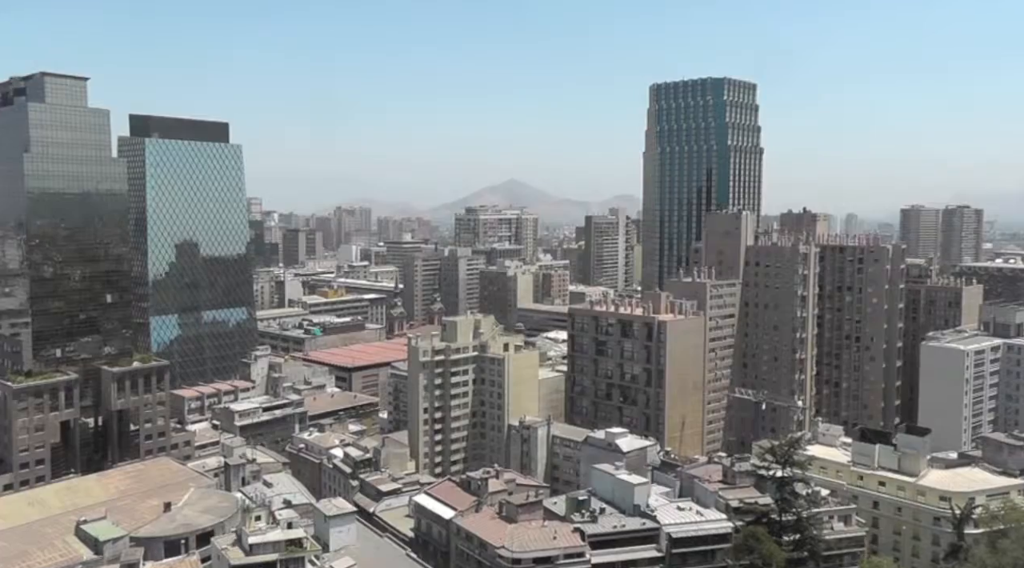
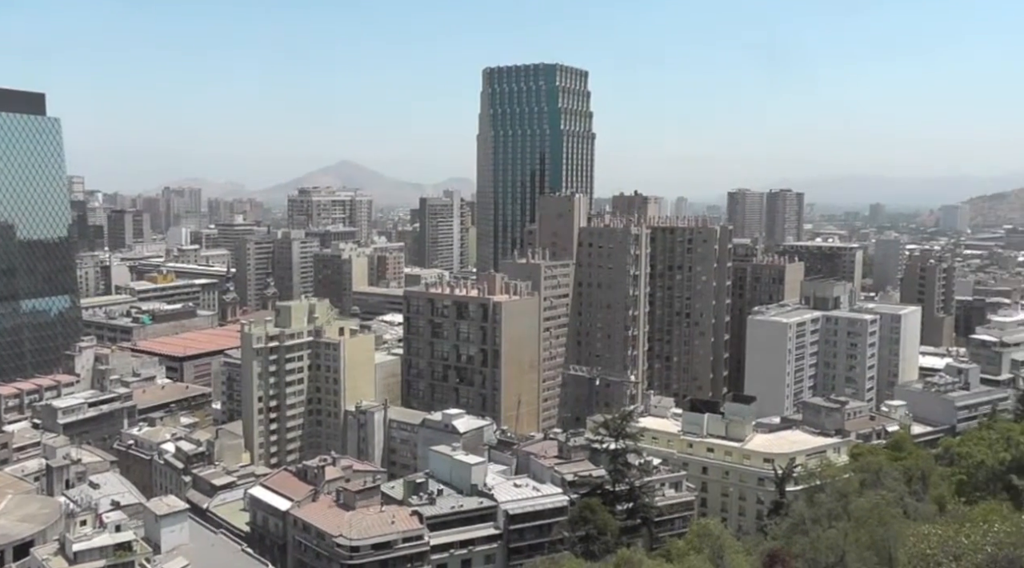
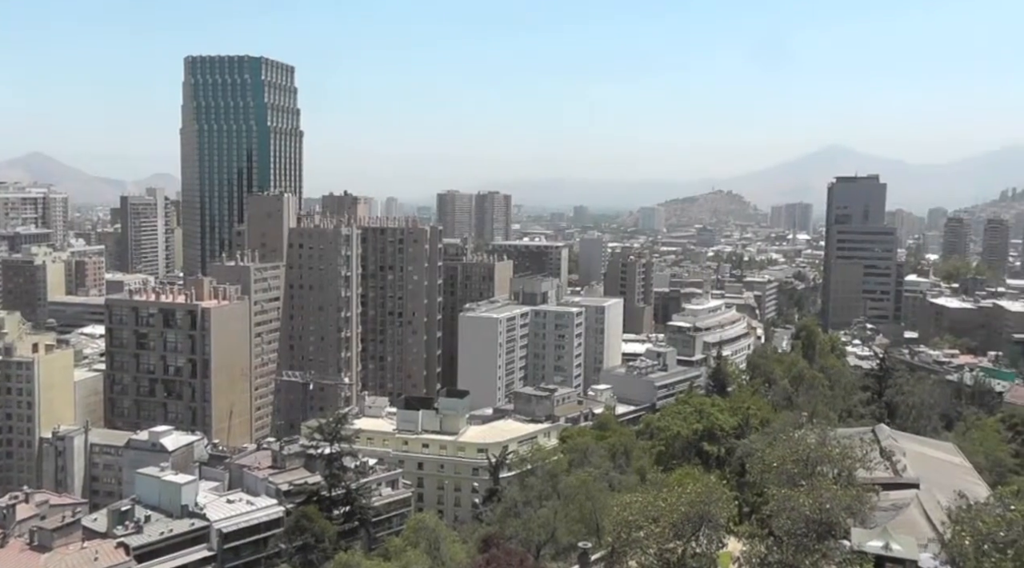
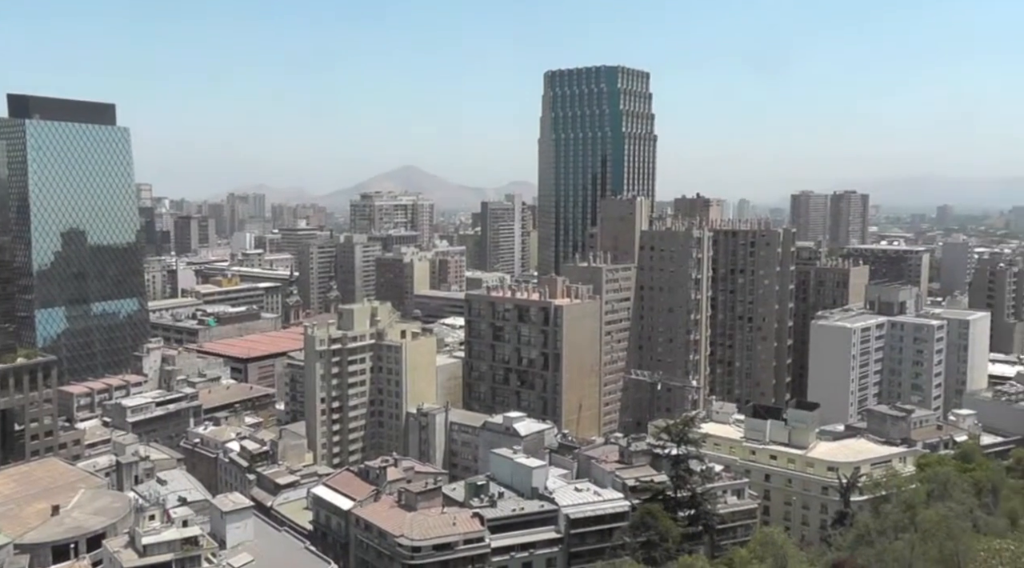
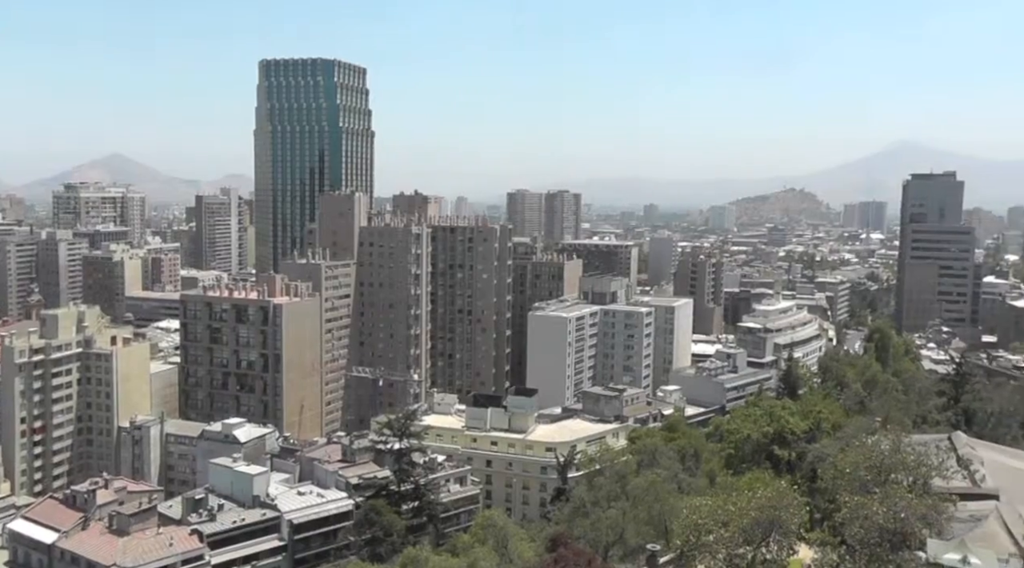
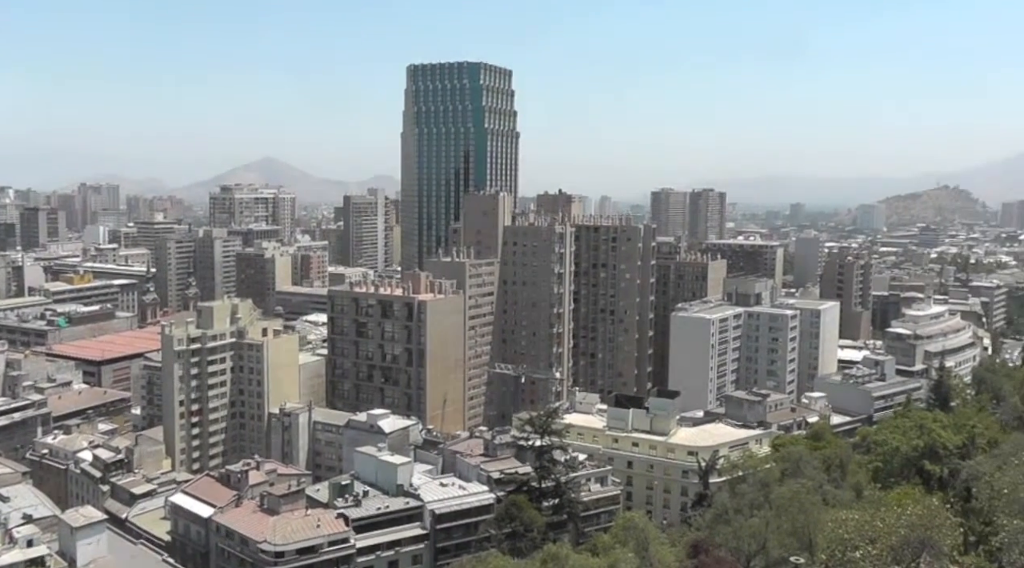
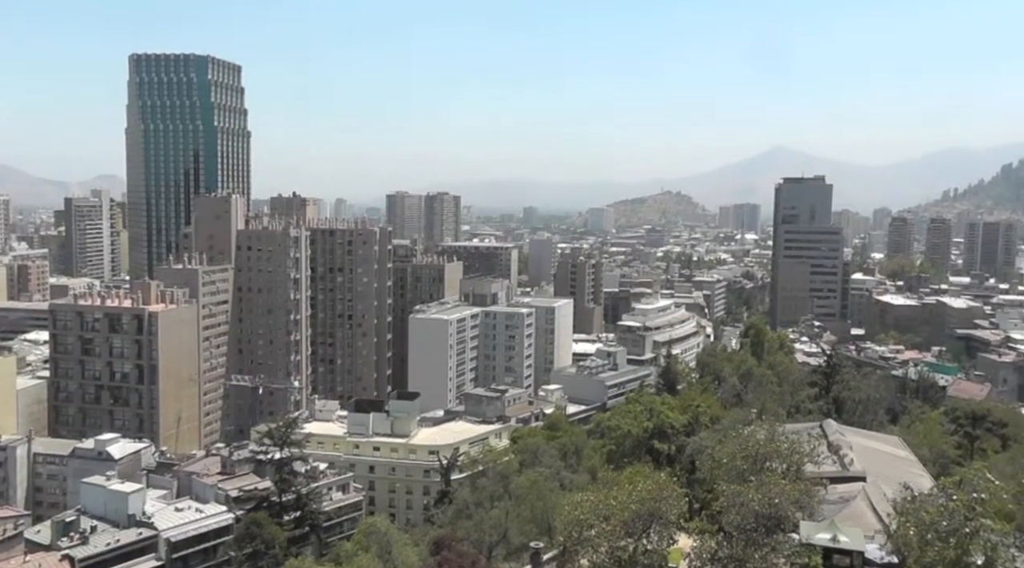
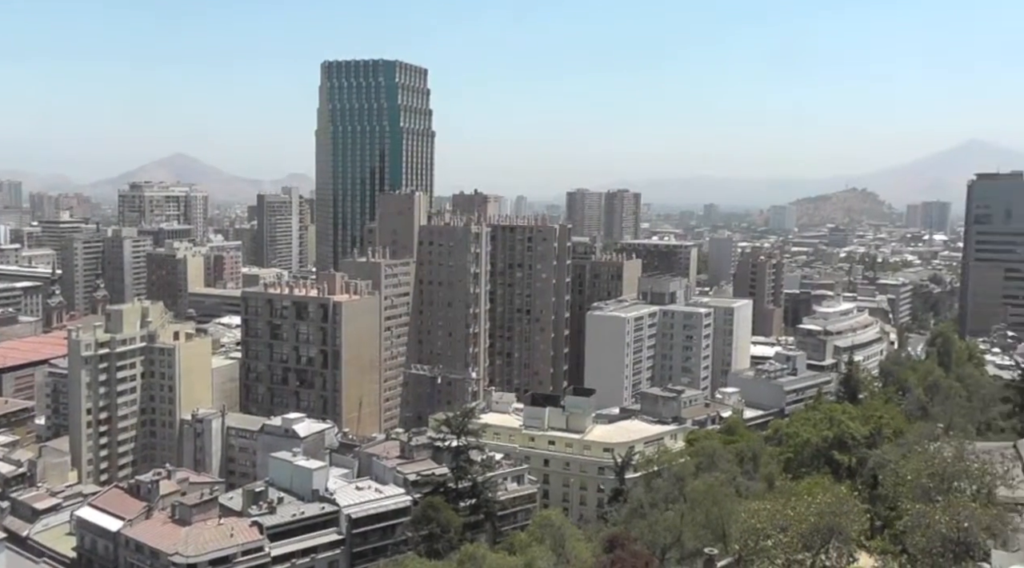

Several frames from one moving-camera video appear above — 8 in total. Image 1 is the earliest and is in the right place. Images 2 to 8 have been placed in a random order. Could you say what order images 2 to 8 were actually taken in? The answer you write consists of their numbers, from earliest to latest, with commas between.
4, 2, 6, 8, 5, 3, 7
